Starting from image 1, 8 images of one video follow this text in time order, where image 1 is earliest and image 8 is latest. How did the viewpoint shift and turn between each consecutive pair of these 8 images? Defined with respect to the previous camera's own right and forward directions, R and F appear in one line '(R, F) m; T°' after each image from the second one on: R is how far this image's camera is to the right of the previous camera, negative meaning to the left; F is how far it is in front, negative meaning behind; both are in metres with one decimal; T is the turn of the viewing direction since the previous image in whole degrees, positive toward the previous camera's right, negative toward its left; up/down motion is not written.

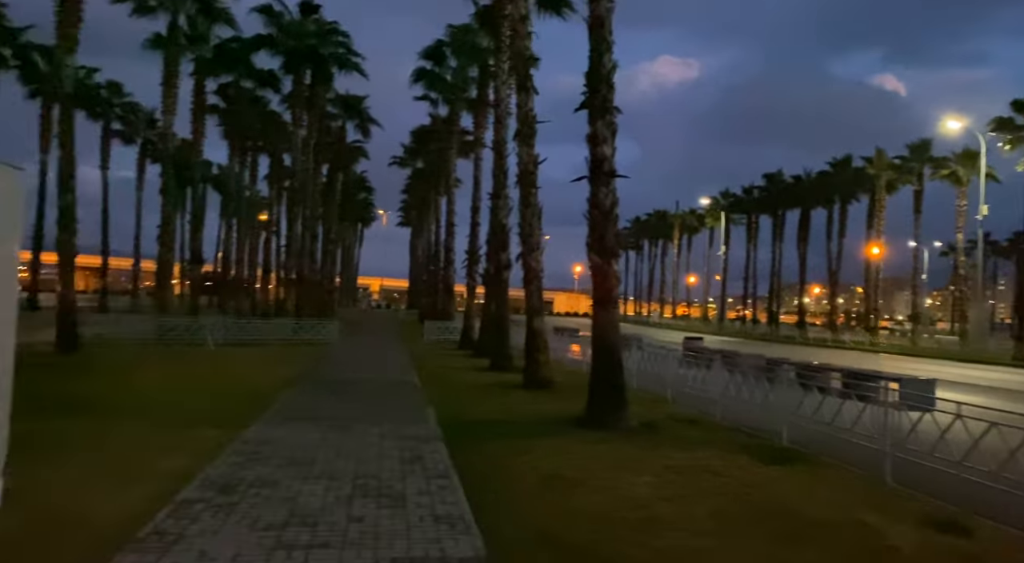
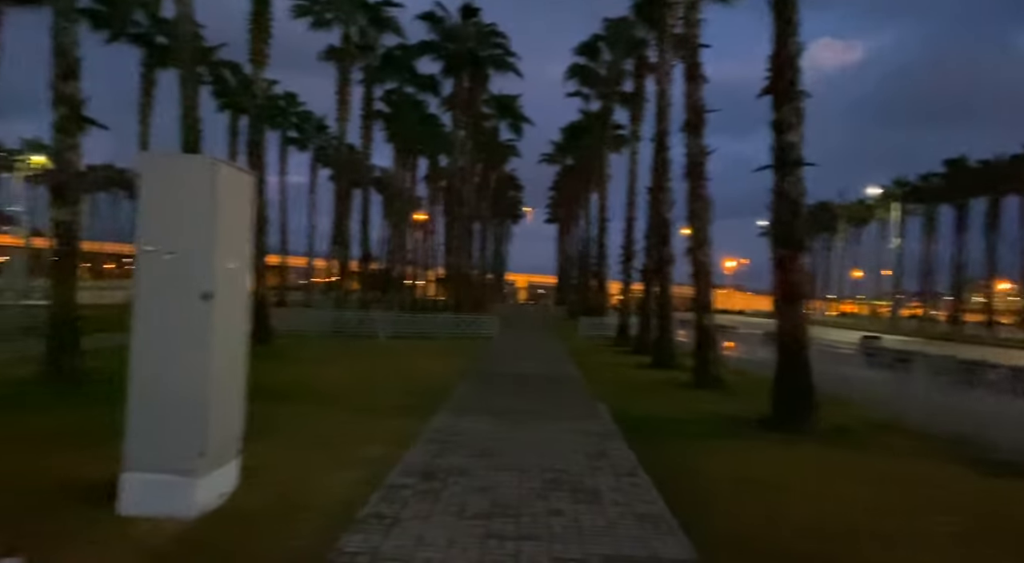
(-0.6, +0.1) m; -12°
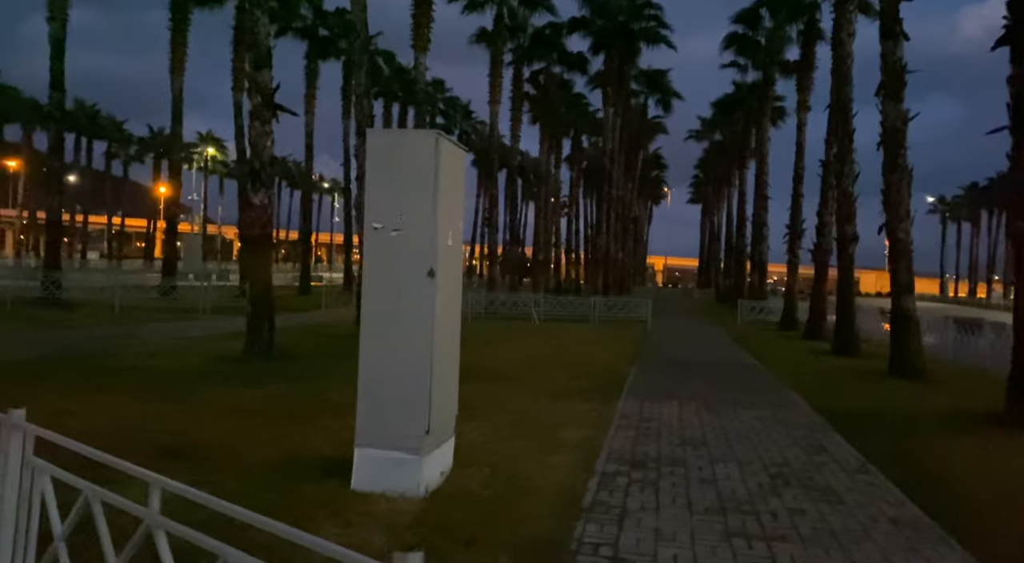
(-0.9, +0.3) m; -11°
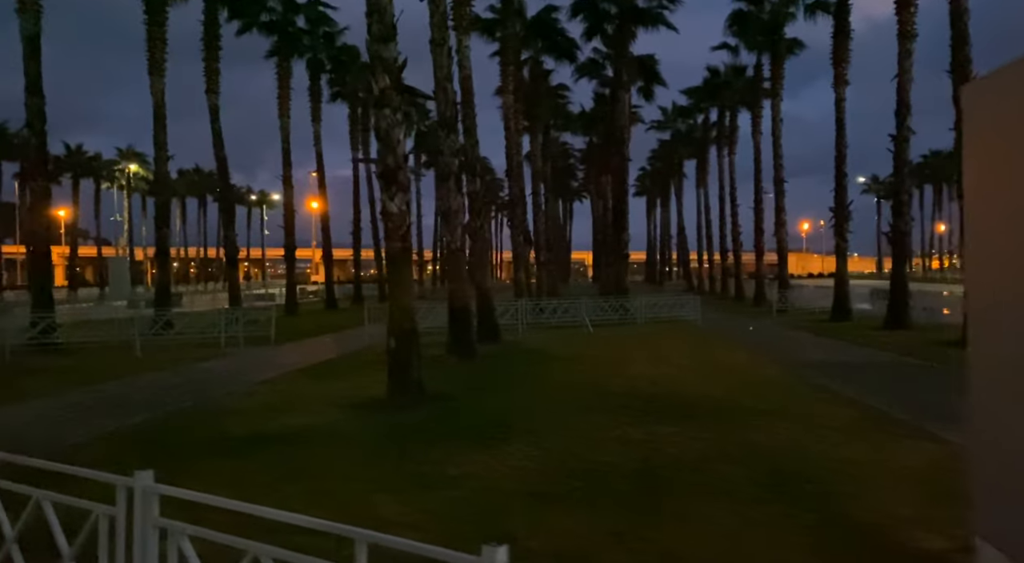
(-4.9, +3.2) m; +6°
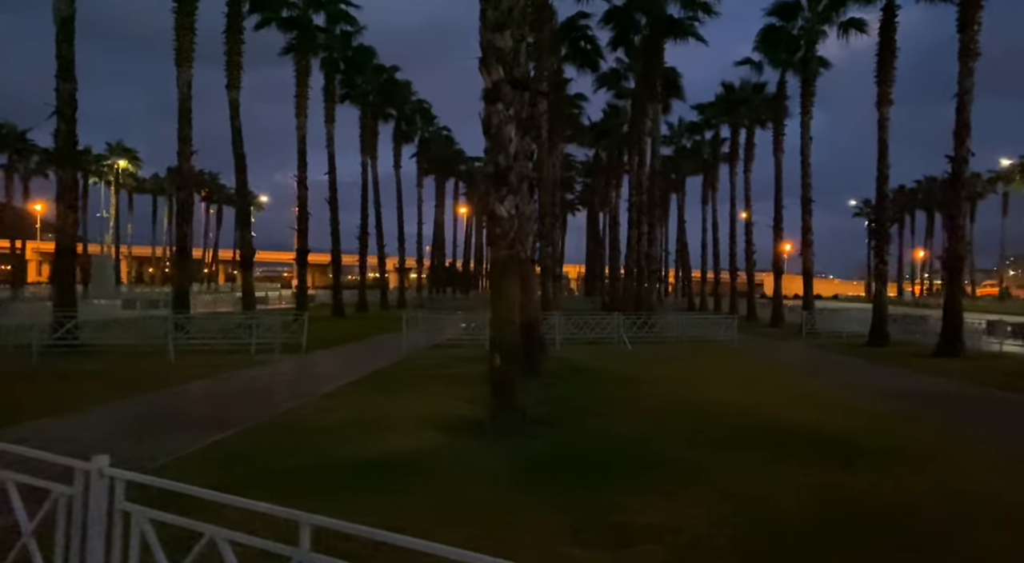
(-2.3, +1.1) m; +2°
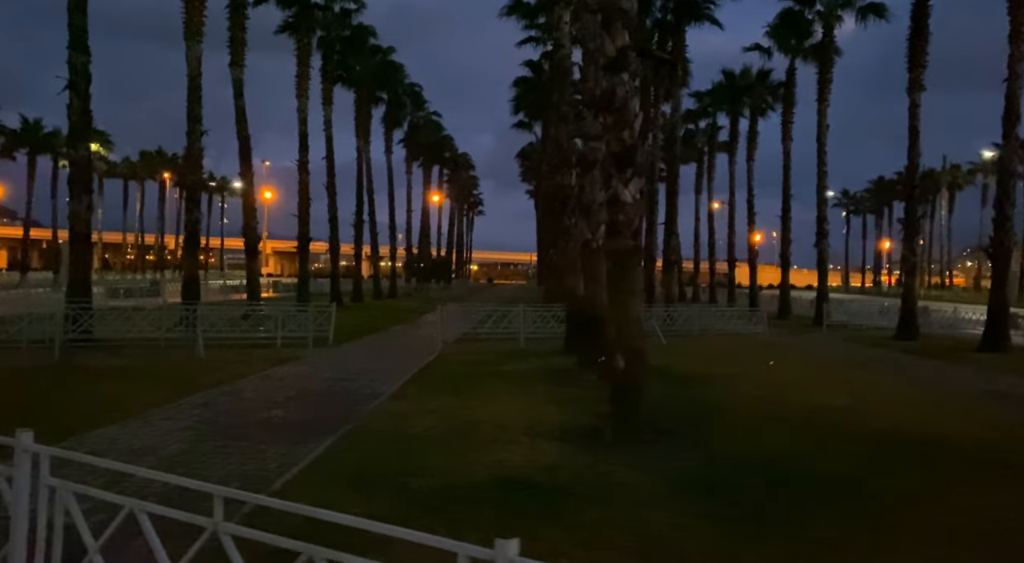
(-2.3, +1.2) m; +3°
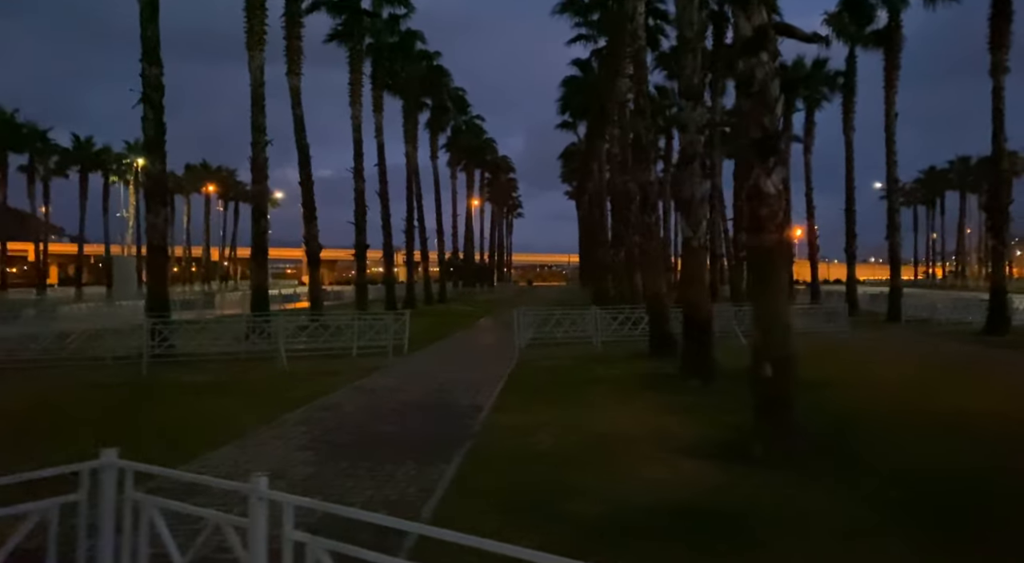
(-1.4, +0.7) m; -3°
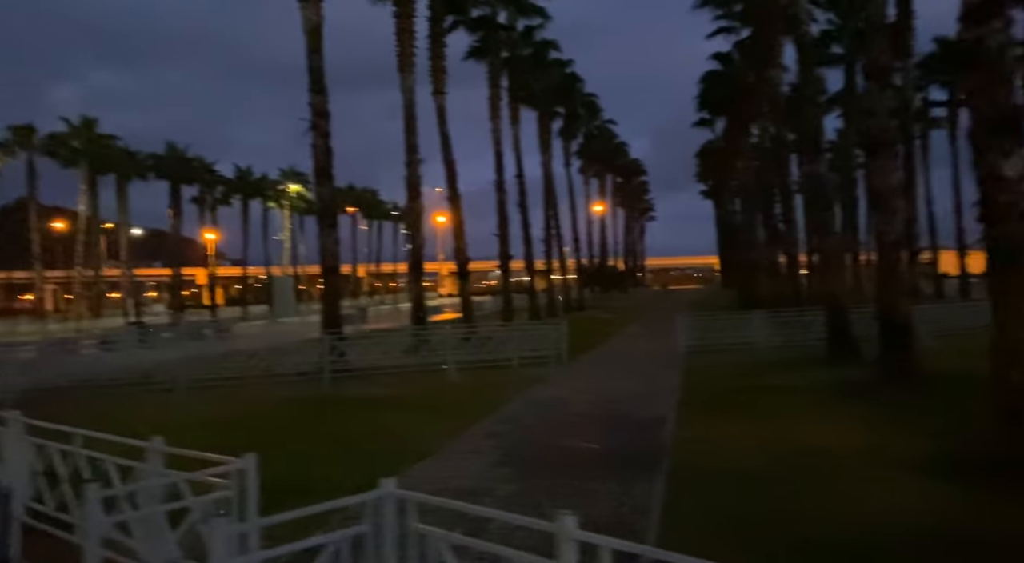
(-0.9, +0.2) m; -11°
